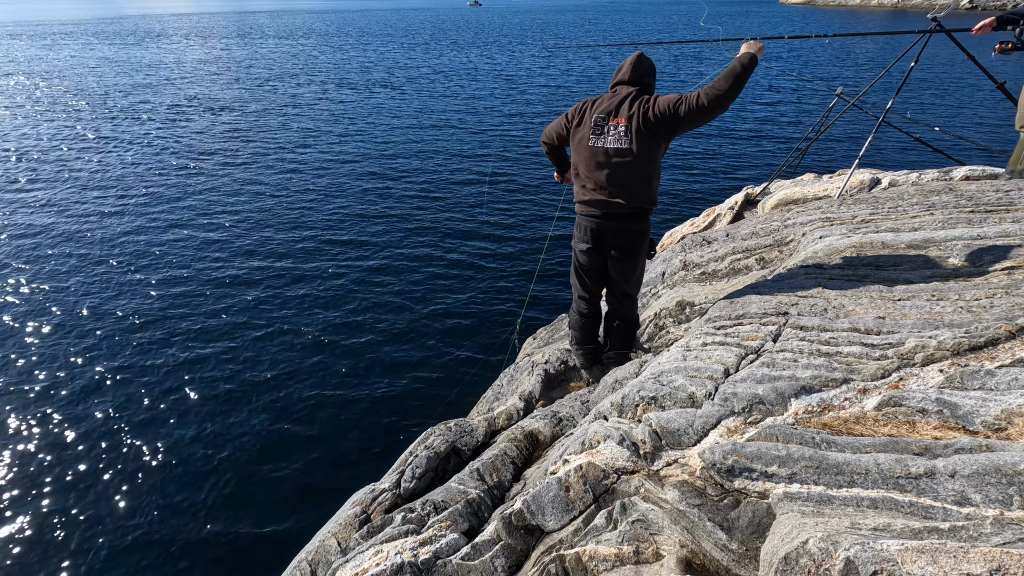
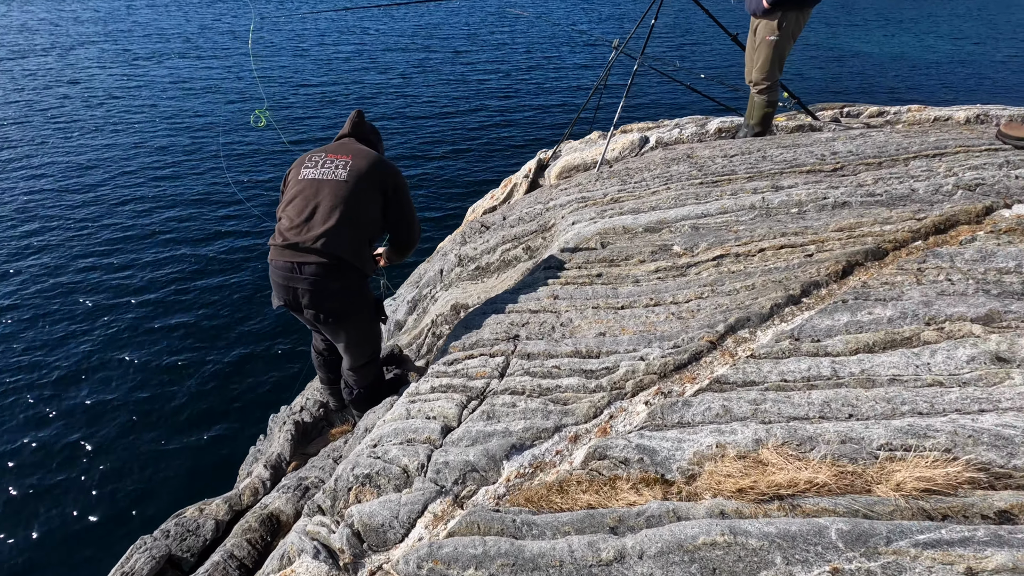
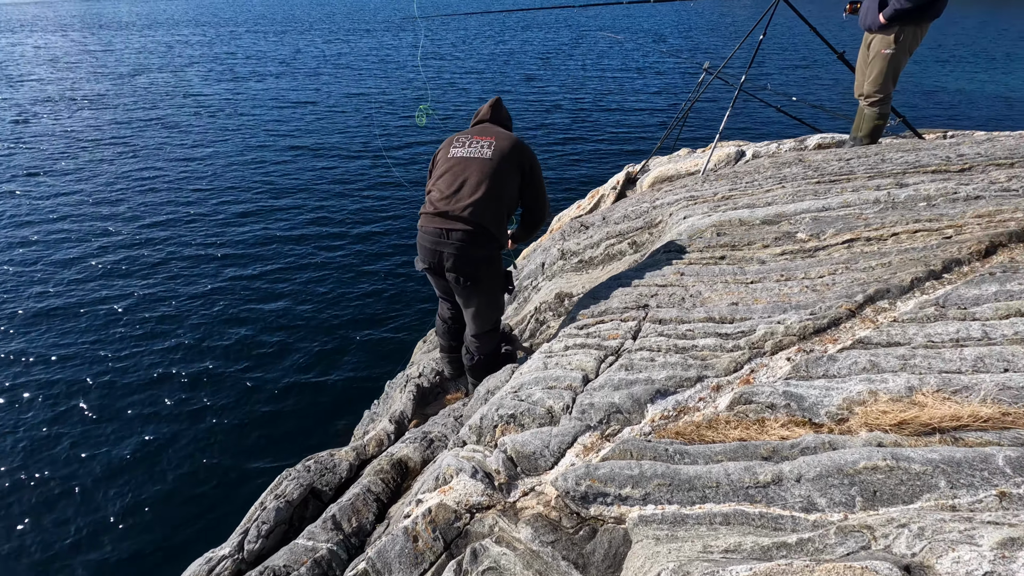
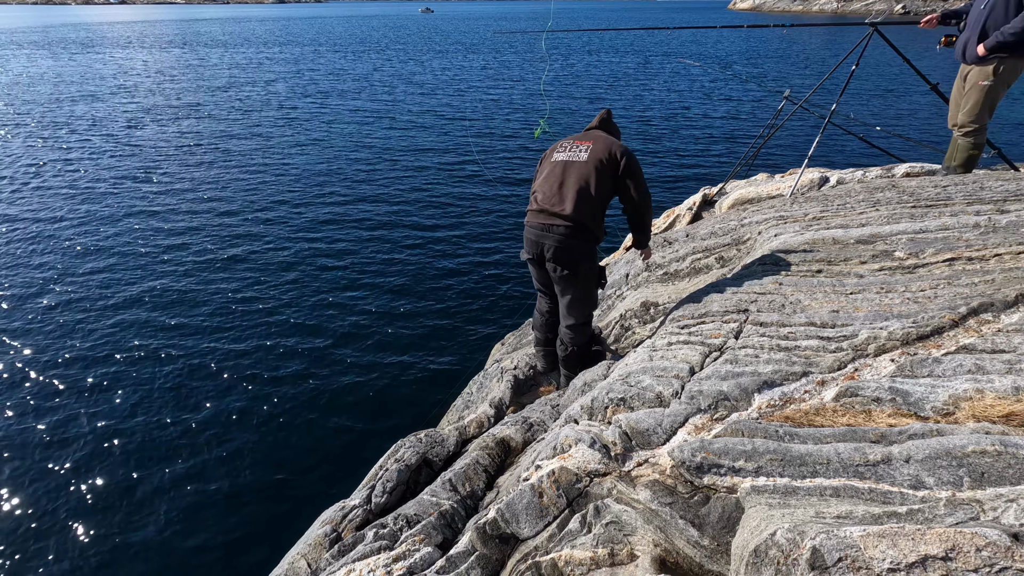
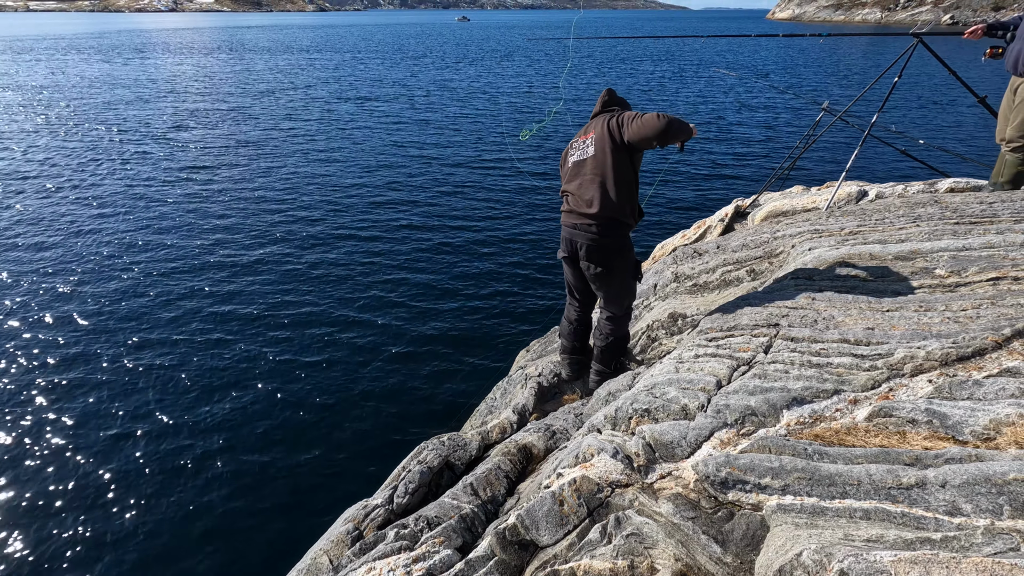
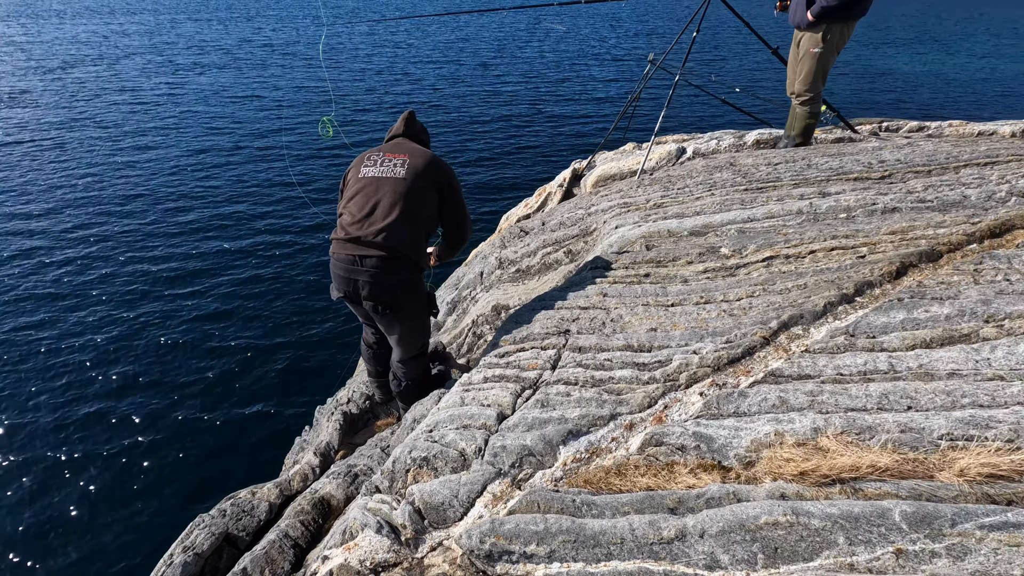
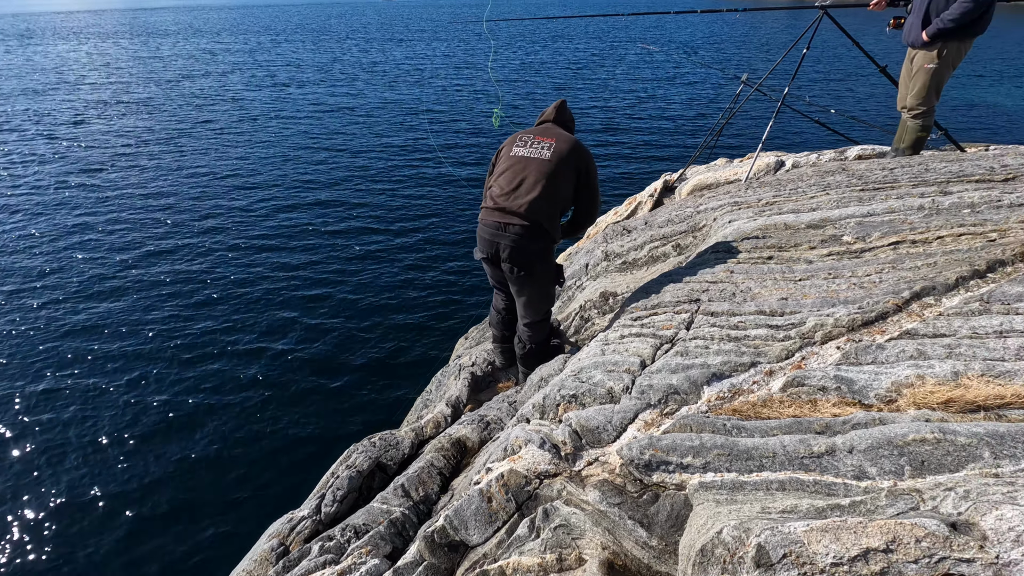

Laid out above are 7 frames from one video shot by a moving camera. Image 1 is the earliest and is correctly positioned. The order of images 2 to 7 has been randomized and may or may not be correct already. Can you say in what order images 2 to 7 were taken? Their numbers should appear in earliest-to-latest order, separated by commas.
5, 4, 7, 3, 6, 2
